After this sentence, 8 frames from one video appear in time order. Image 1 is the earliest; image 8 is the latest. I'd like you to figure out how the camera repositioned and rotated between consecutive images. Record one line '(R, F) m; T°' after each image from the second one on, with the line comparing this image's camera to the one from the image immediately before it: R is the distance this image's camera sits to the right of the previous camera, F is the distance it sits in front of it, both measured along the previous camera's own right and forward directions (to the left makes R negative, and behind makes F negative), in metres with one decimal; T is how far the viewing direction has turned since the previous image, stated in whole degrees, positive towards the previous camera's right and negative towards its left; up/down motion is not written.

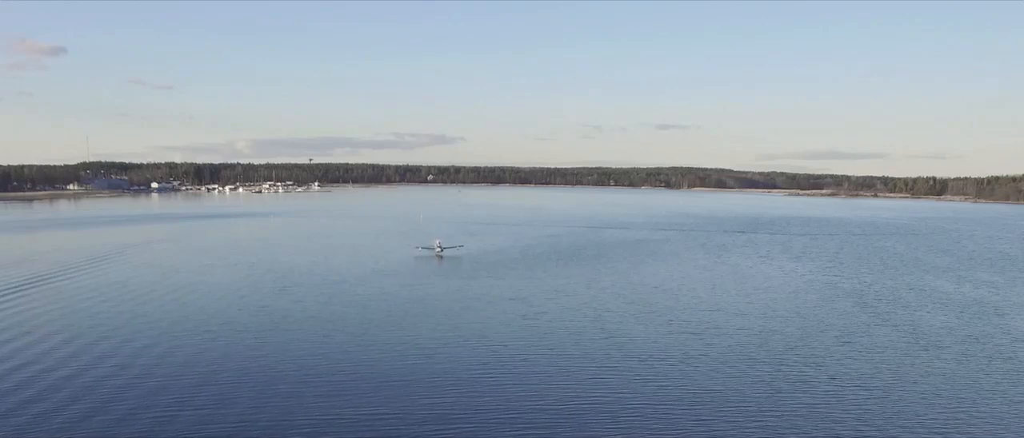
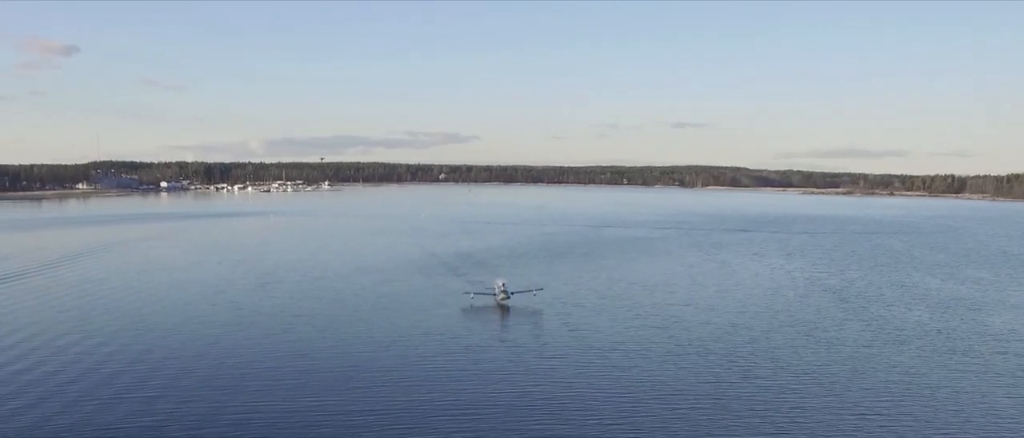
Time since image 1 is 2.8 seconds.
(+2.9, -1.4) m; -2°
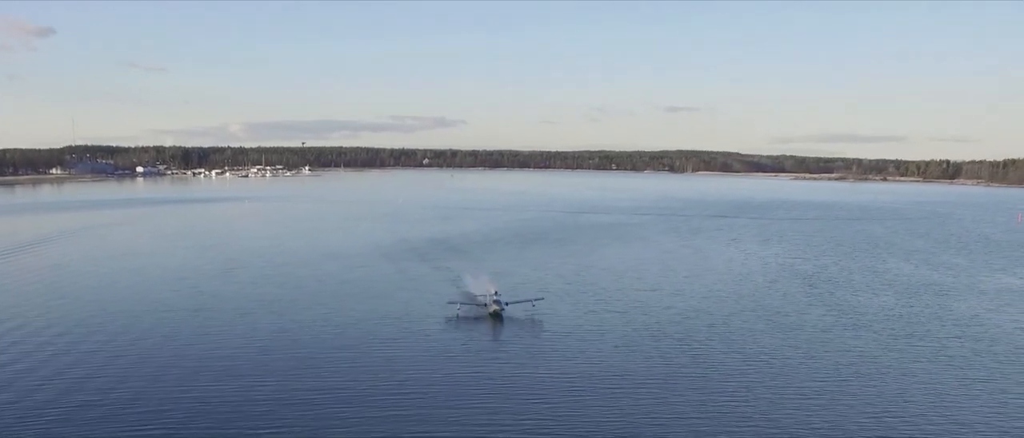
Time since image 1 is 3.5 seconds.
(+3.5, +0.7) m; 0°
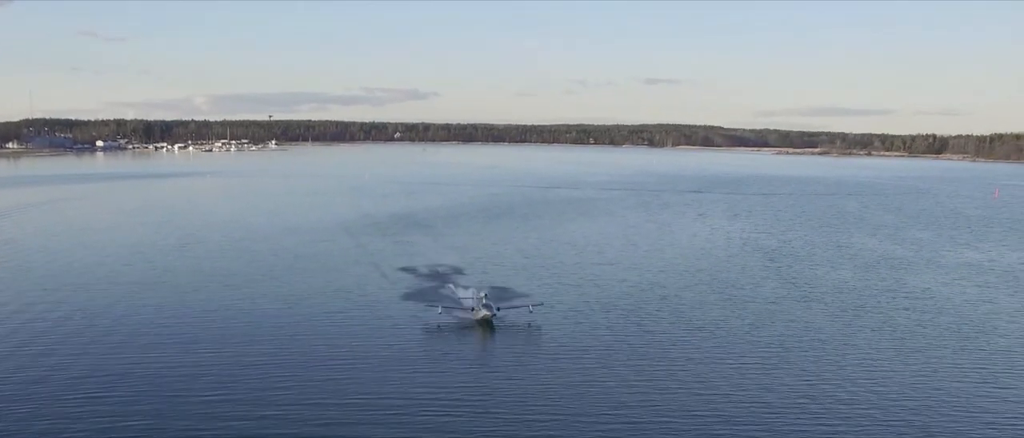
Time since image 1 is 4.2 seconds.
(+4.1, +1.1) m; +1°
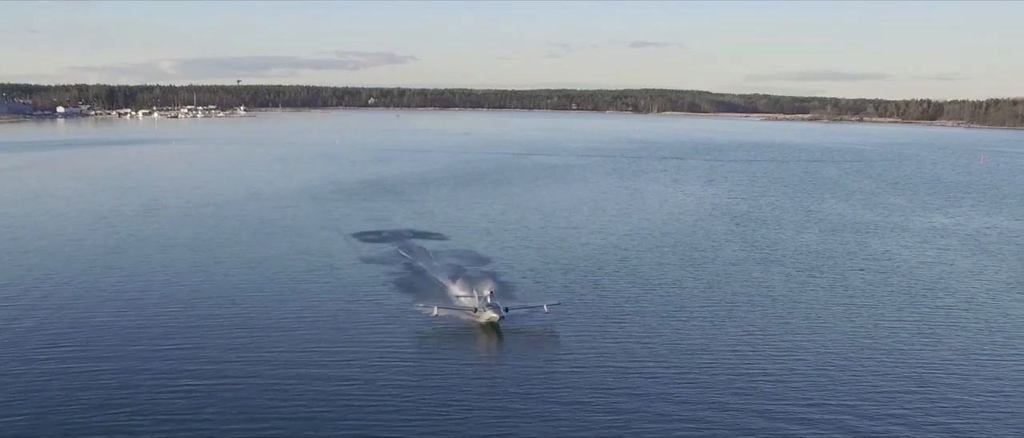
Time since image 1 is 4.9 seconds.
(+3.7, +1.0) m; 0°
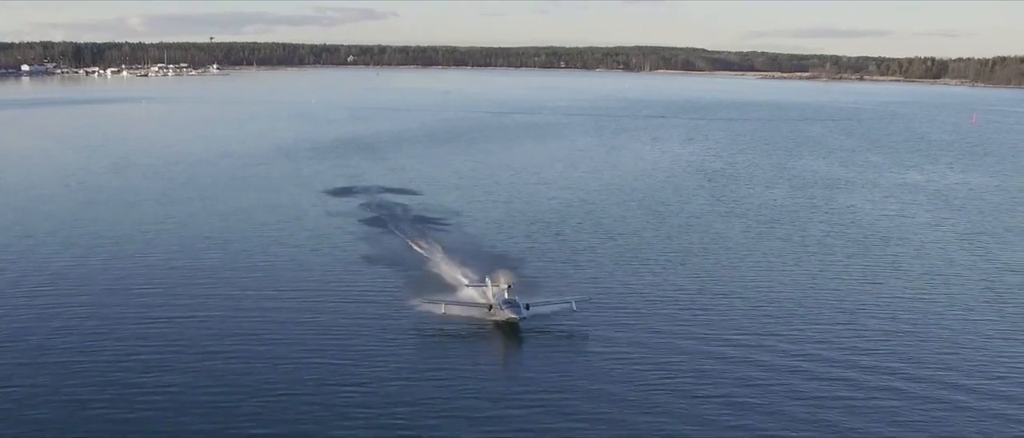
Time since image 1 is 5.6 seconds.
(+3.2, +0.5) m; 0°
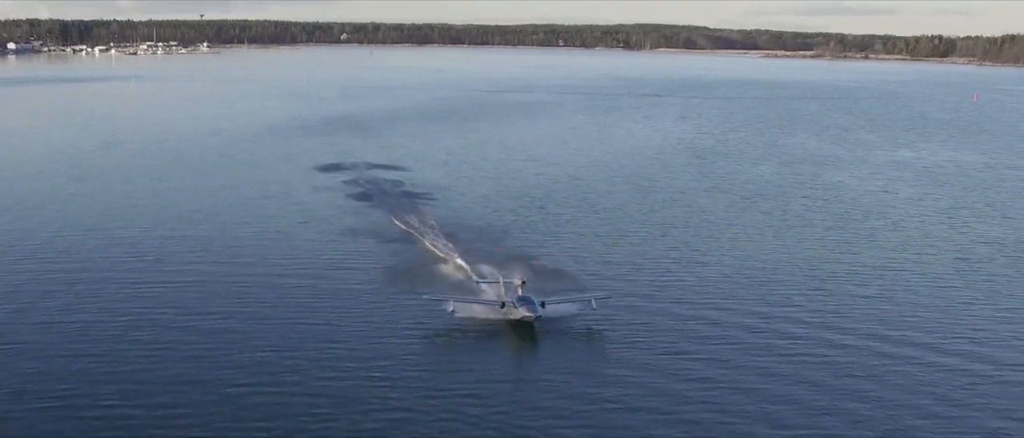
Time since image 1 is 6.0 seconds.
(+1.3, +0.1) m; 0°
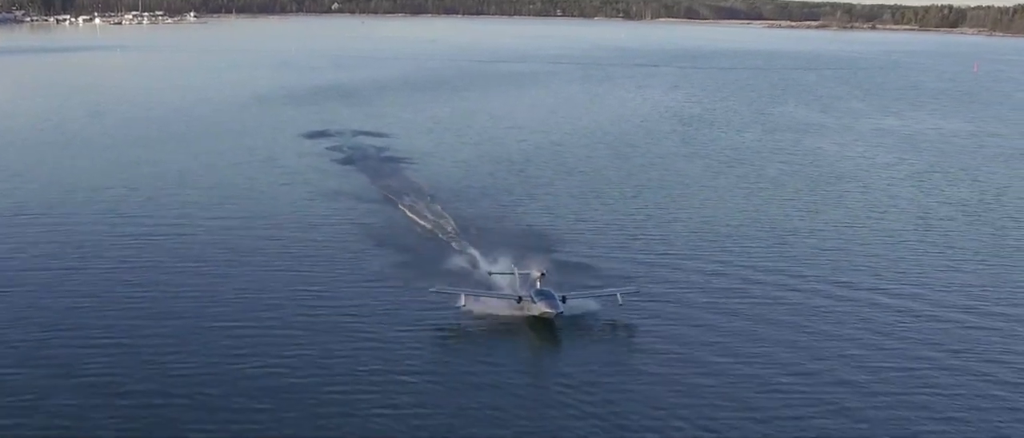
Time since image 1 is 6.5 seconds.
(+1.6, -0.6) m; 0°
